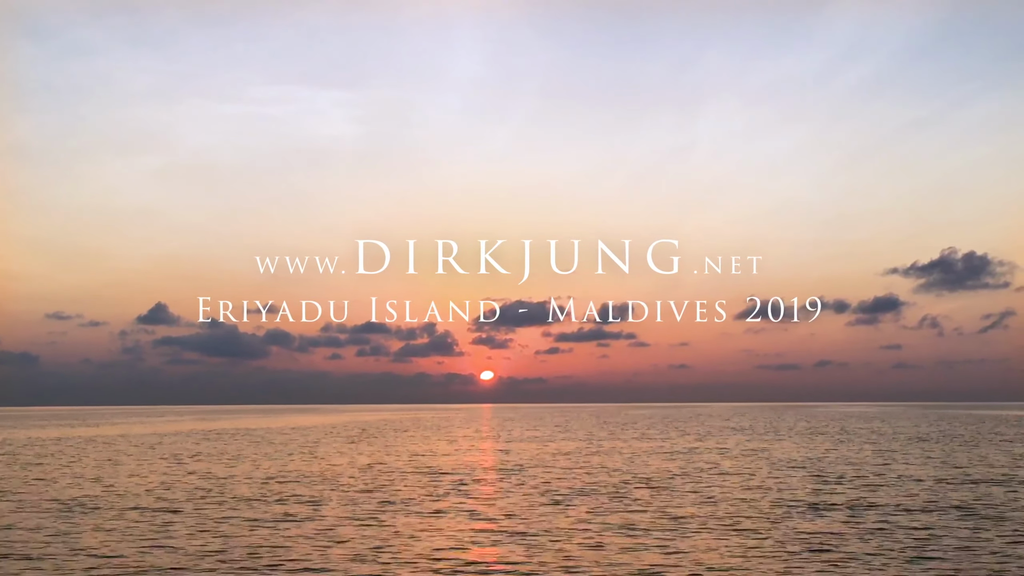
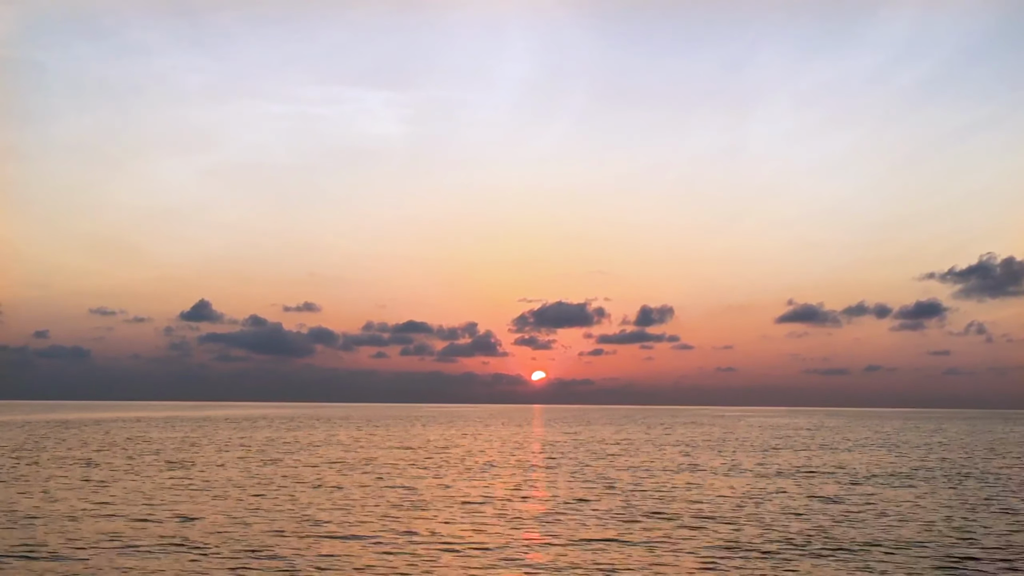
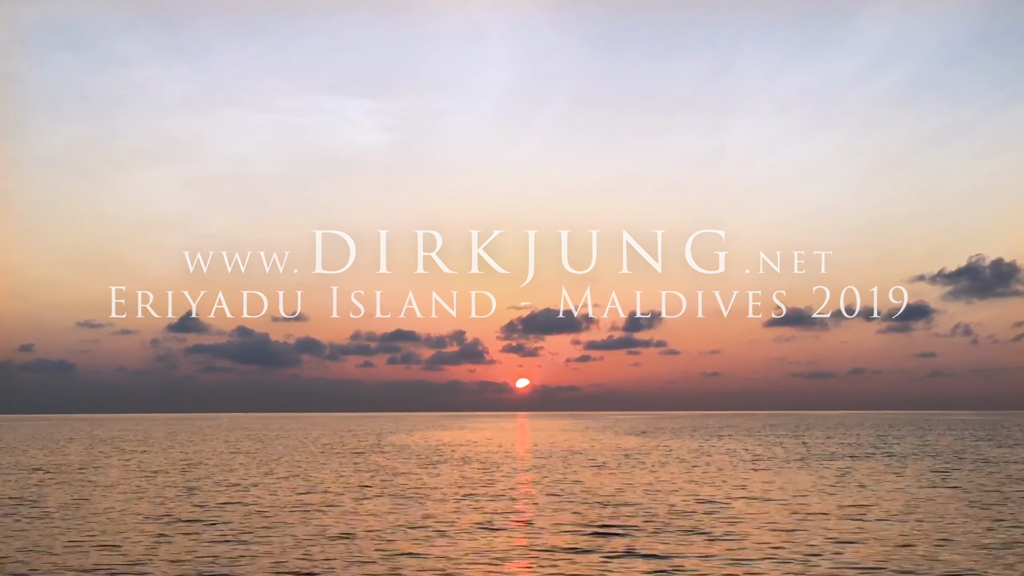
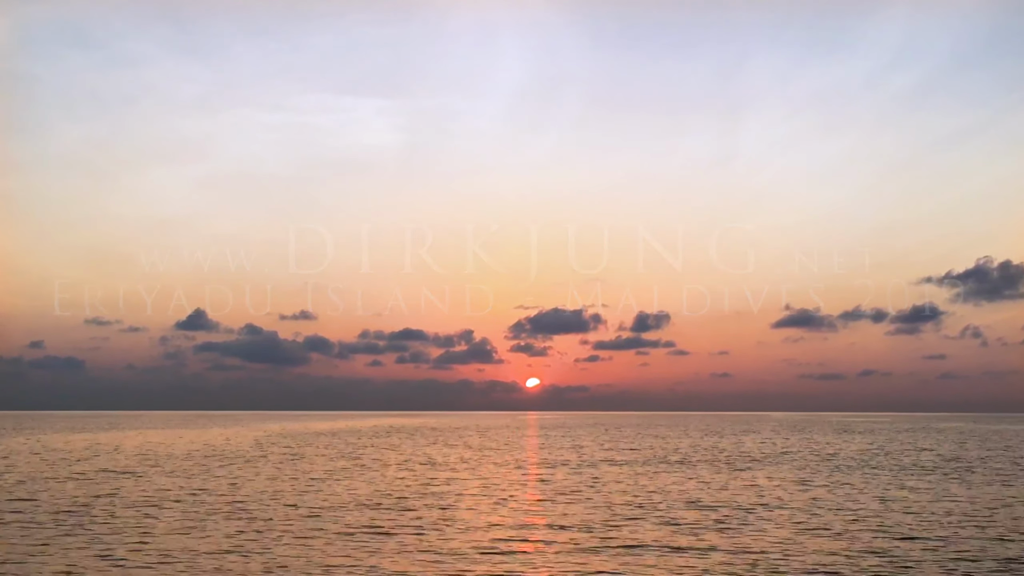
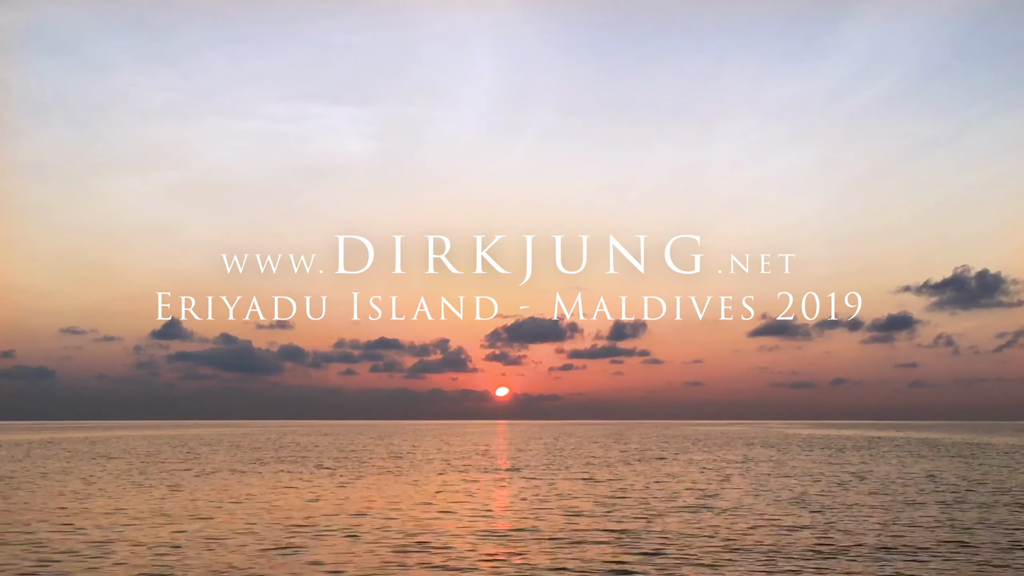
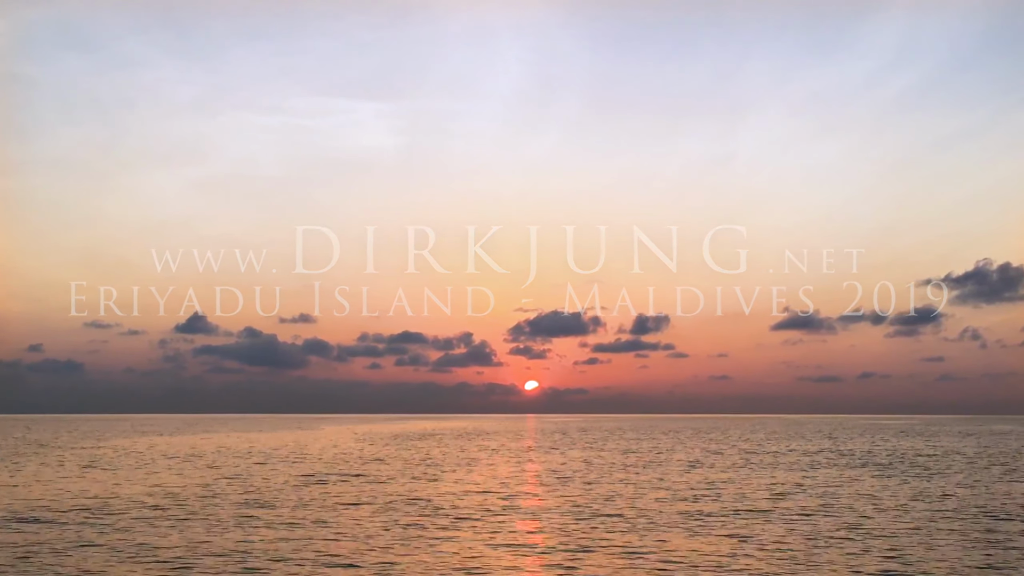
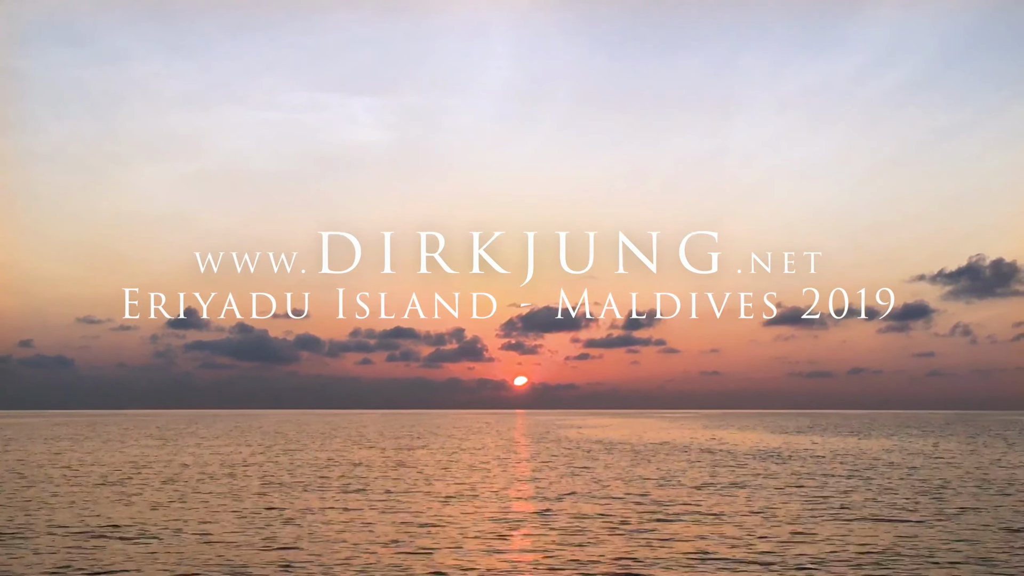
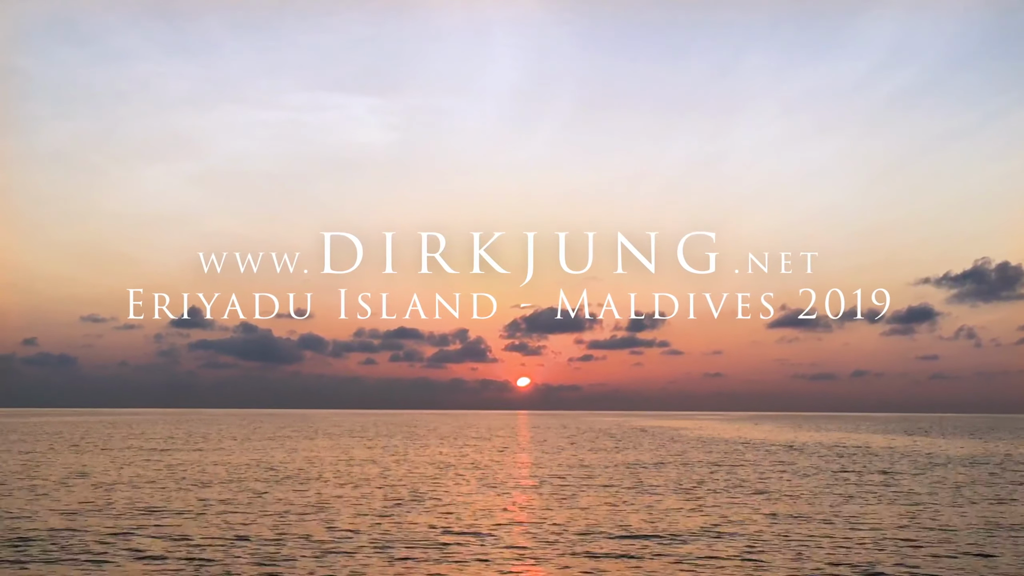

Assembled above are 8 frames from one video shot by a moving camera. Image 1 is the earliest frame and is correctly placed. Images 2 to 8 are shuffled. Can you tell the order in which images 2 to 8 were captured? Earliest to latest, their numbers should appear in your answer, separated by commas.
5, 8, 7, 3, 6, 4, 2
